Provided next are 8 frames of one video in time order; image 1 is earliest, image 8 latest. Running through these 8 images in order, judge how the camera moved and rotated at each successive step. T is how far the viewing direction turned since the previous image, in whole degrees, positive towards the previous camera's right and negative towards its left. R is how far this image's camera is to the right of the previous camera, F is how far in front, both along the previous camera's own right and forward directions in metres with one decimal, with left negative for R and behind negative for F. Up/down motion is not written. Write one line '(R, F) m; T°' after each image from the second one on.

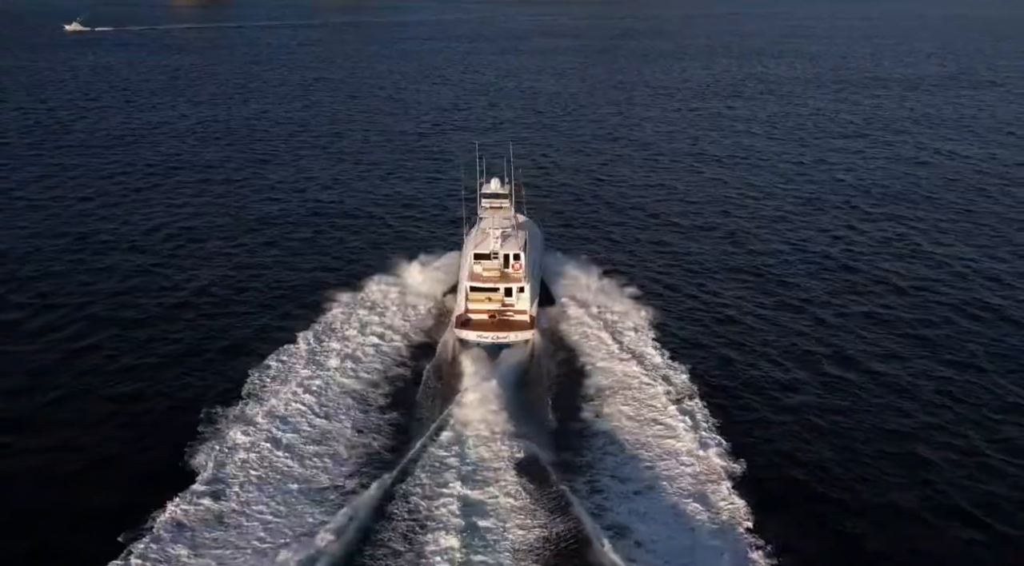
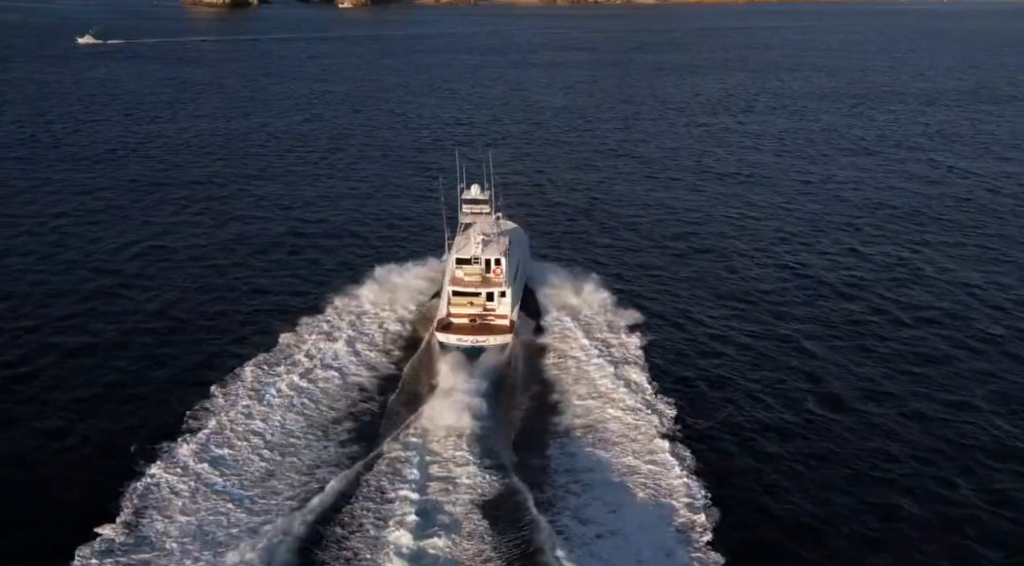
(+1.7, +1.5) m; -1°
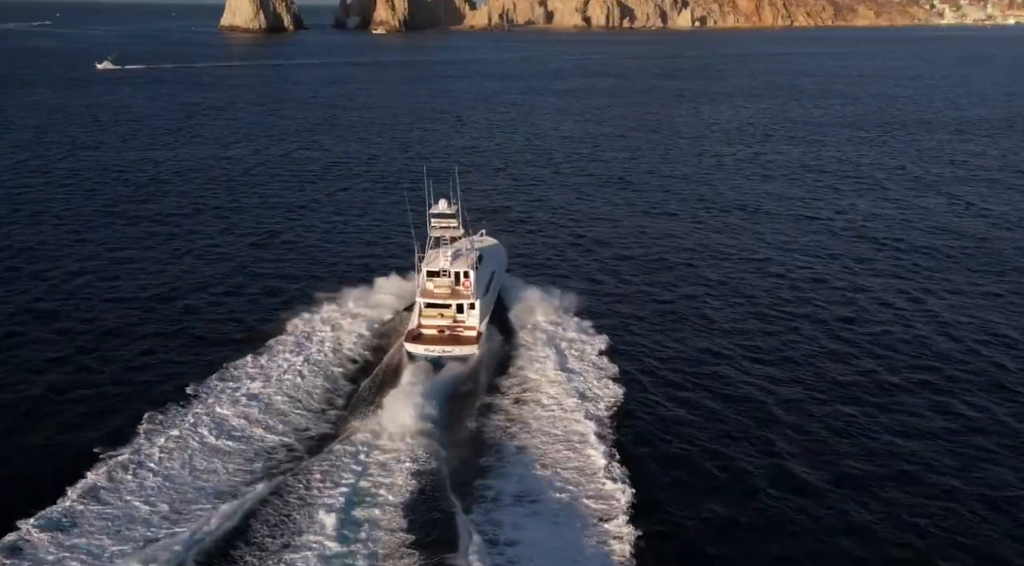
(+3.2, +2.7) m; -3°
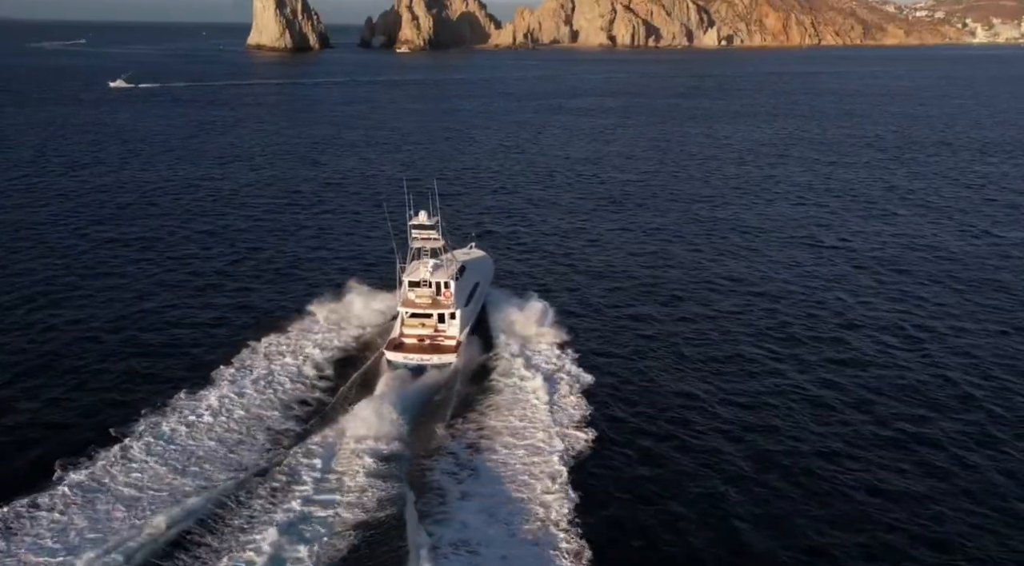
(+2.4, +1.9) m; -2°
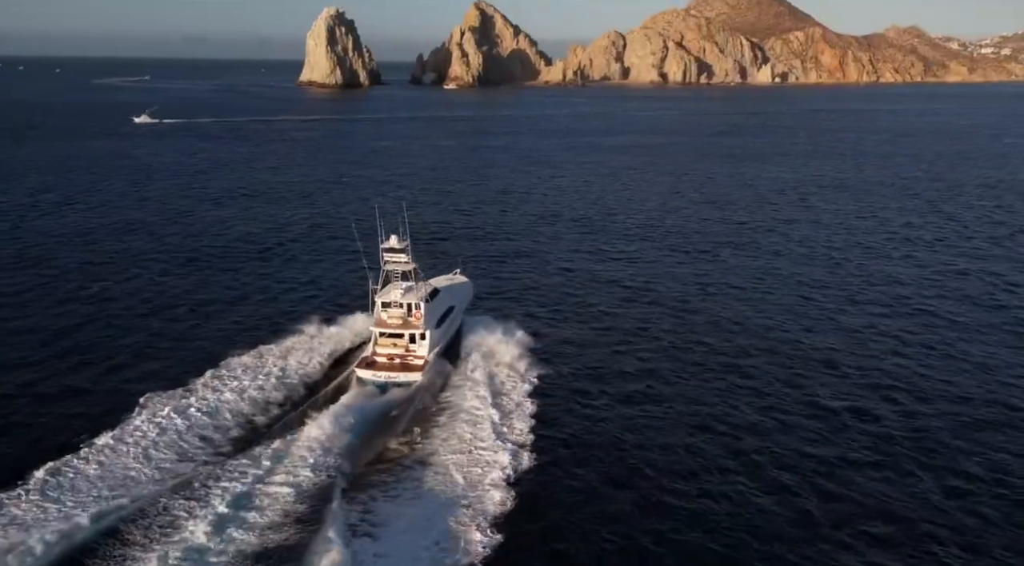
(+4.8, +3.9) m; -4°
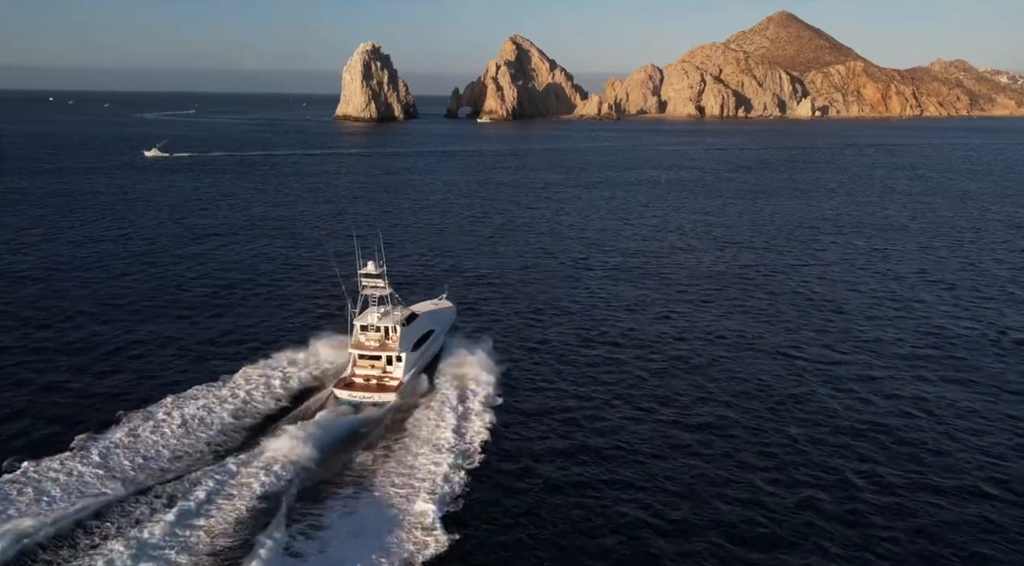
(+4.2, +3.2) m; -3°
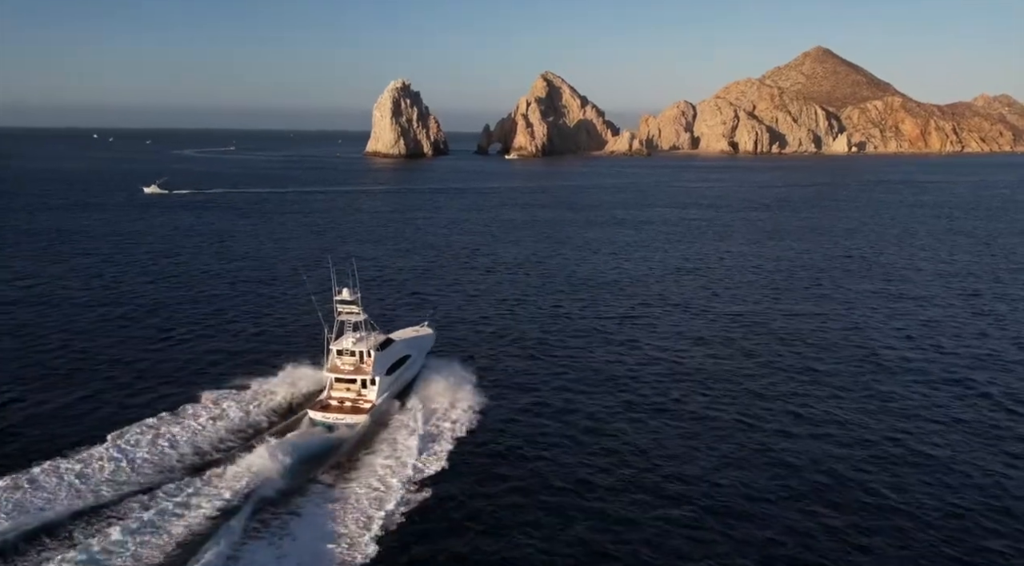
(+4.7, +3.6) m; -3°
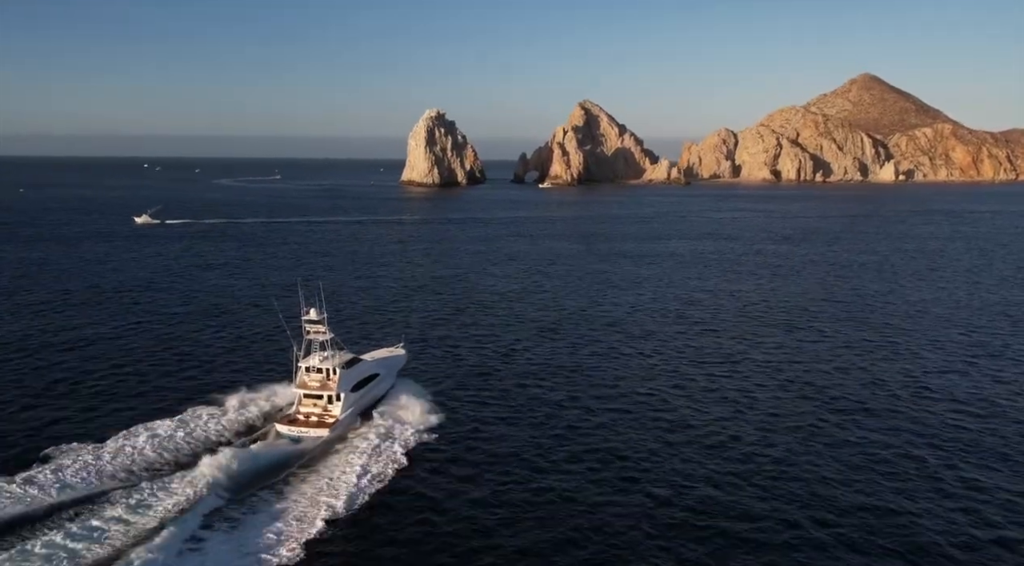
(+6.6, +4.6) m; -3°
